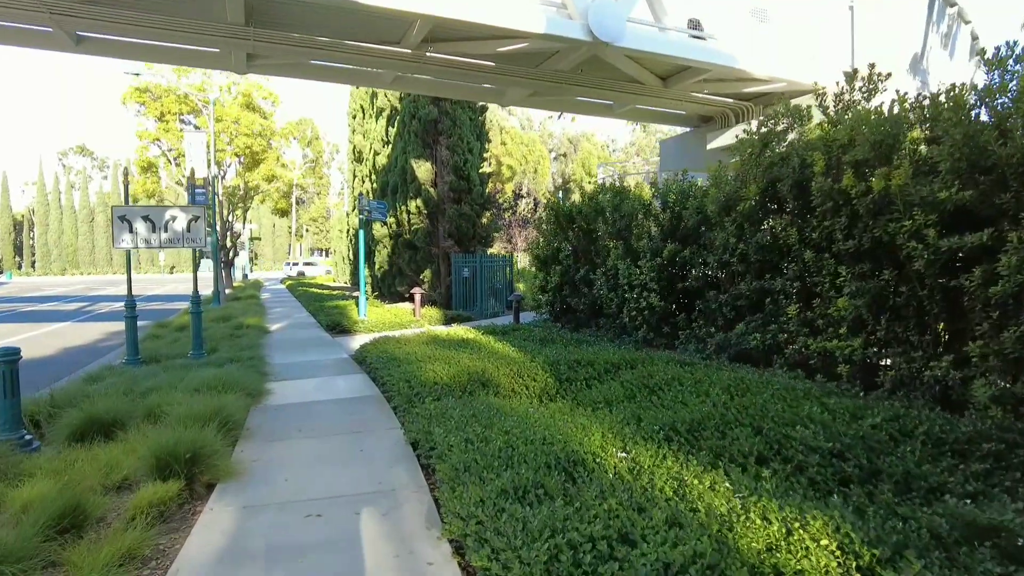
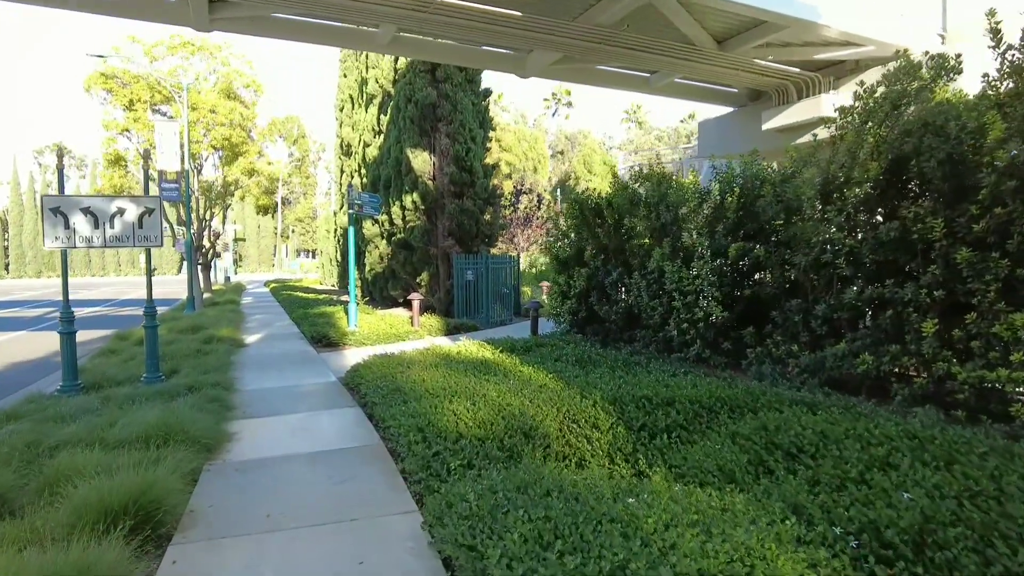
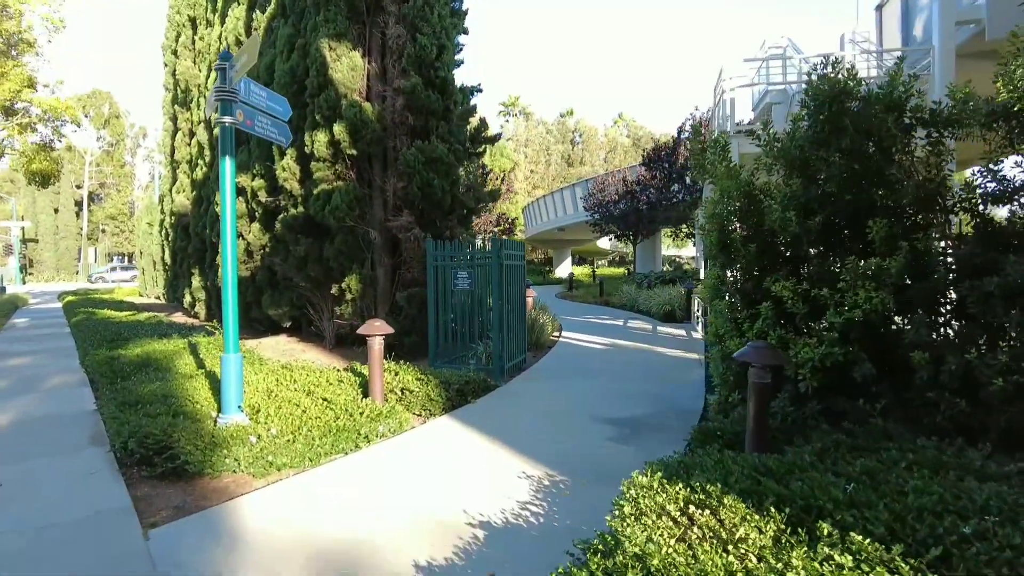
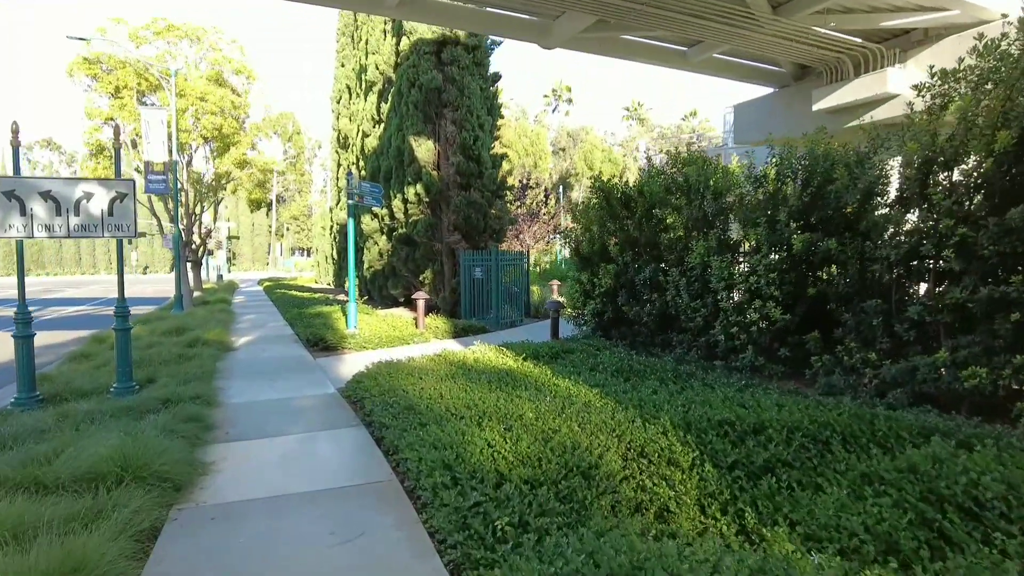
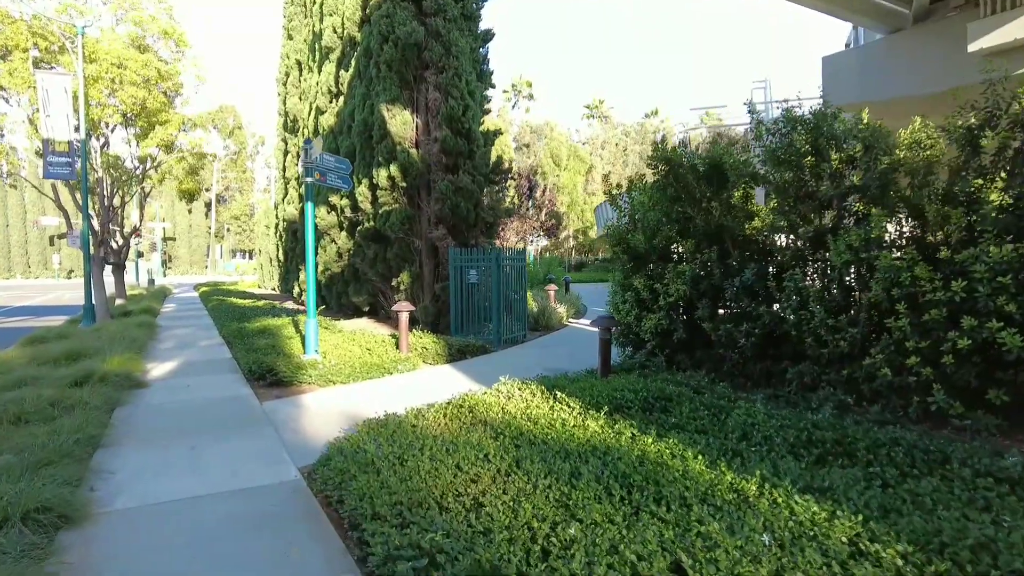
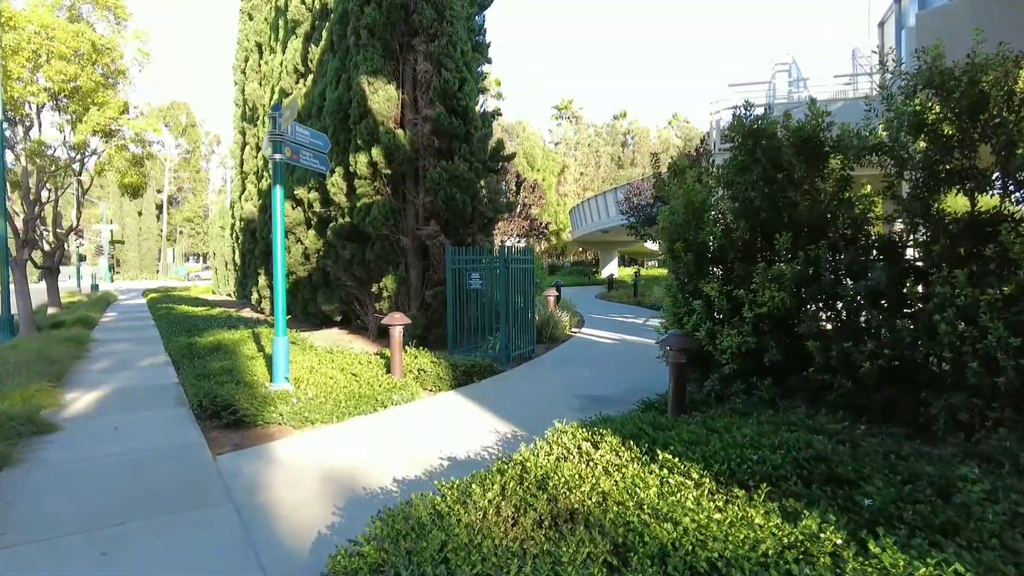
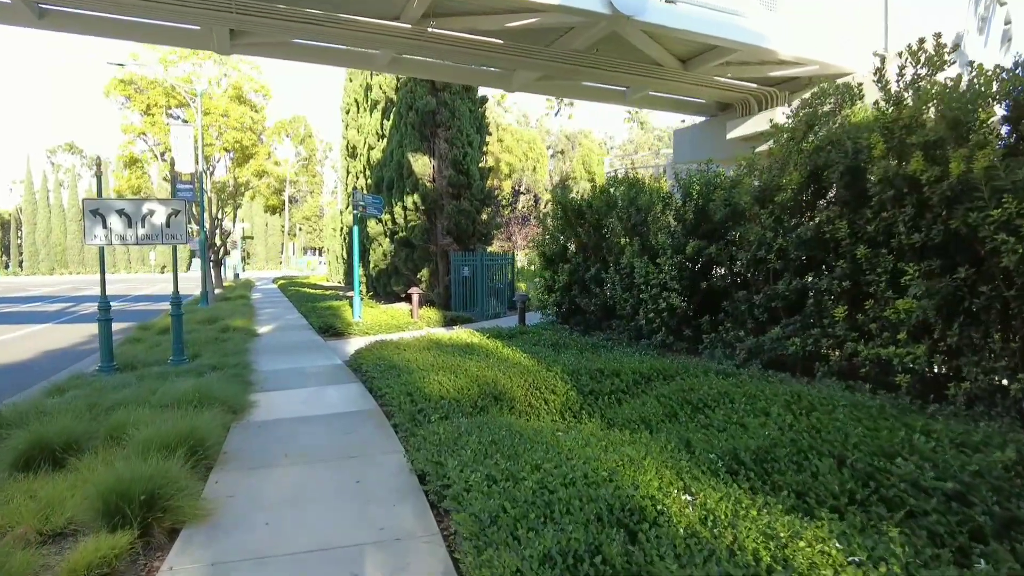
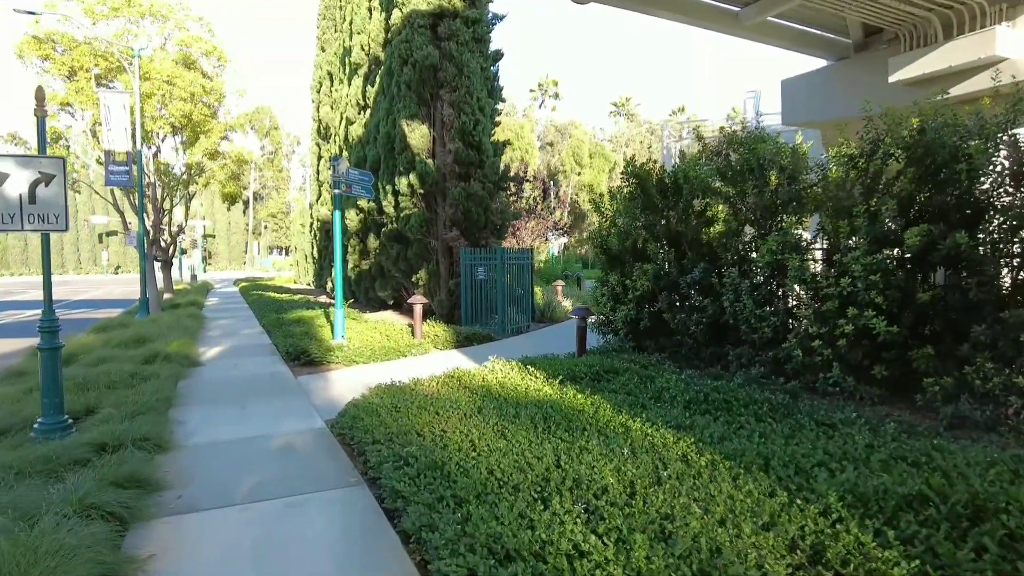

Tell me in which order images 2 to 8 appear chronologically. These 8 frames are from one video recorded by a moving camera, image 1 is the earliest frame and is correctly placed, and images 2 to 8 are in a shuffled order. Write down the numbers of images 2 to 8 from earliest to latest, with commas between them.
7, 2, 4, 8, 5, 6, 3
